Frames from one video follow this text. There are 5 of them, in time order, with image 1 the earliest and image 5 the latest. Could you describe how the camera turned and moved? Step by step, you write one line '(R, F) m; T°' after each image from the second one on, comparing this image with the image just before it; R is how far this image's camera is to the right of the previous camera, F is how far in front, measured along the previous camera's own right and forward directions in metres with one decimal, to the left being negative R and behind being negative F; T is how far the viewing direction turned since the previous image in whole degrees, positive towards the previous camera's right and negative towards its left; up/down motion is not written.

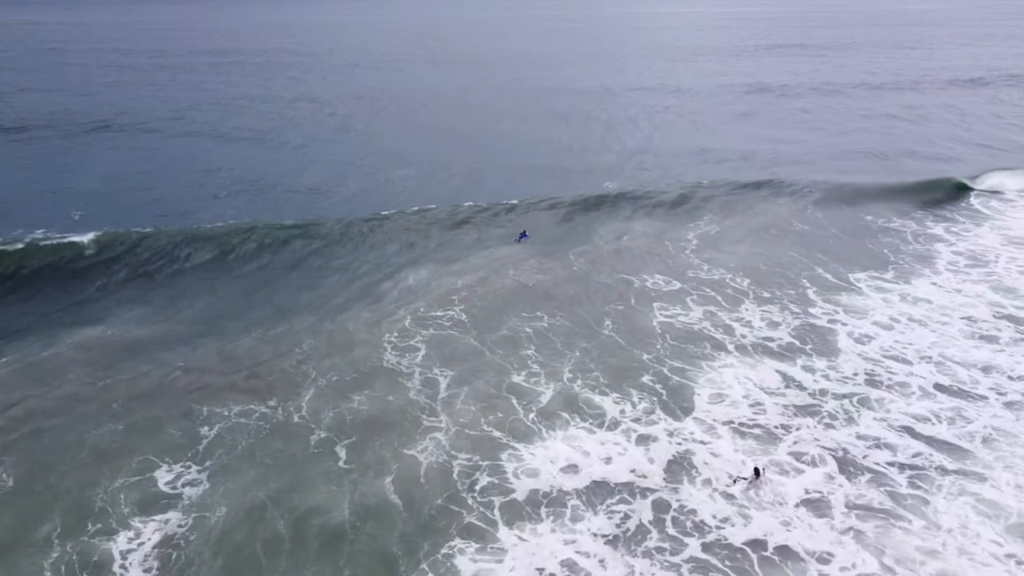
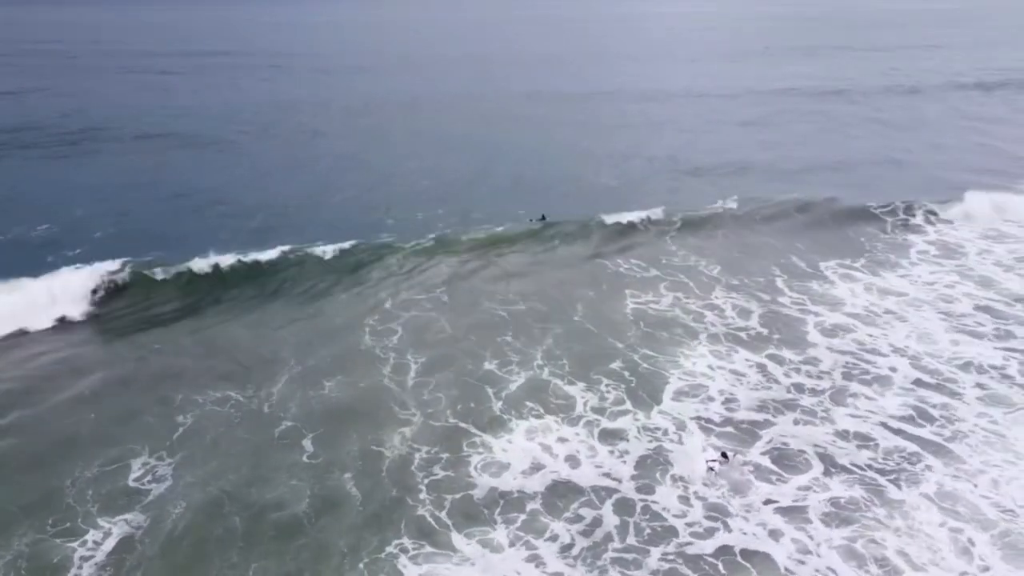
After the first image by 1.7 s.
(+1.9, +1.3) m; -1°
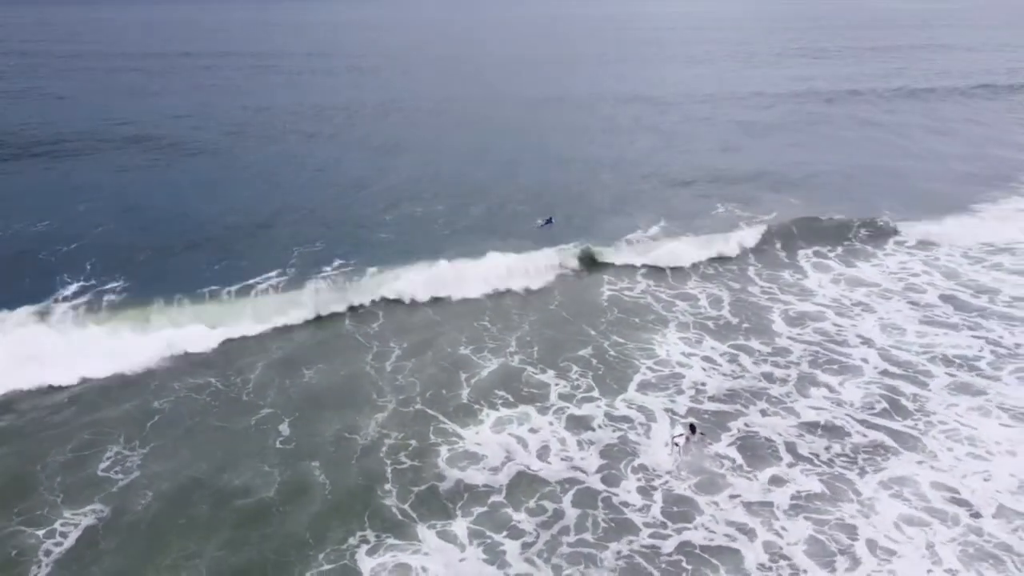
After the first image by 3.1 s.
(+1.1, +0.4) m; 0°
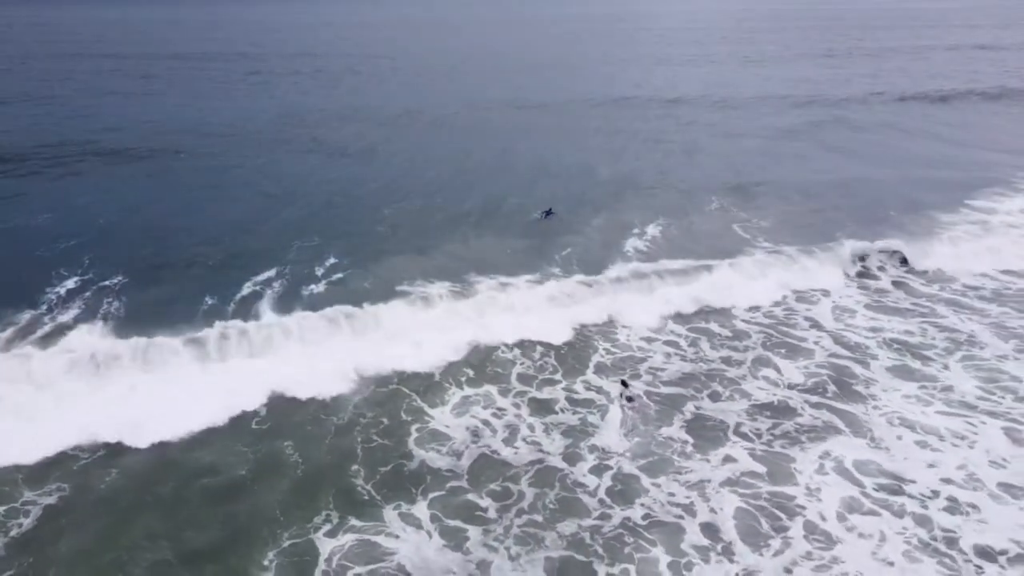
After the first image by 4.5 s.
(+1.3, -0.3) m; 0°
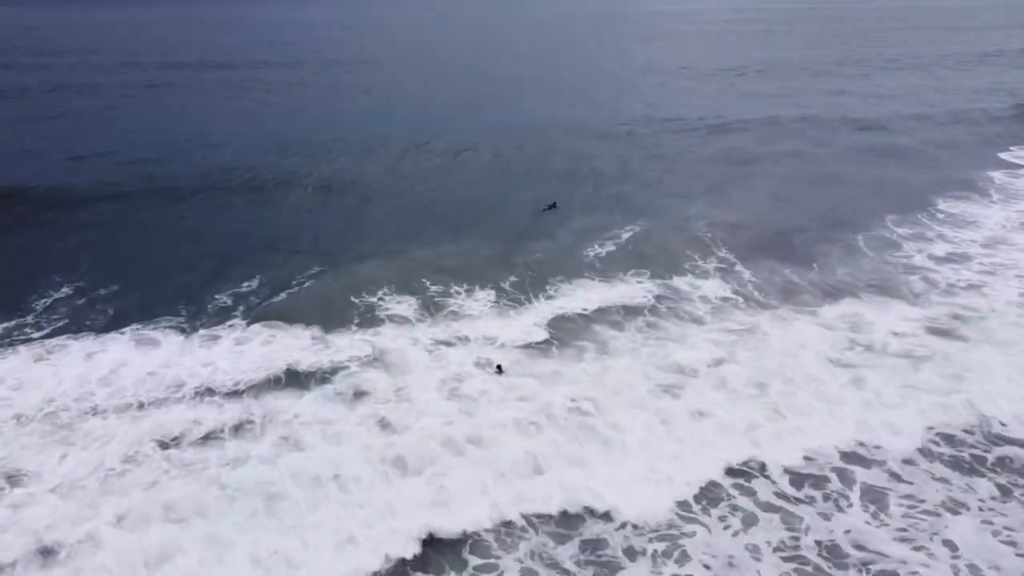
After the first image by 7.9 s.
(+2.9, -2.0) m; 0°
